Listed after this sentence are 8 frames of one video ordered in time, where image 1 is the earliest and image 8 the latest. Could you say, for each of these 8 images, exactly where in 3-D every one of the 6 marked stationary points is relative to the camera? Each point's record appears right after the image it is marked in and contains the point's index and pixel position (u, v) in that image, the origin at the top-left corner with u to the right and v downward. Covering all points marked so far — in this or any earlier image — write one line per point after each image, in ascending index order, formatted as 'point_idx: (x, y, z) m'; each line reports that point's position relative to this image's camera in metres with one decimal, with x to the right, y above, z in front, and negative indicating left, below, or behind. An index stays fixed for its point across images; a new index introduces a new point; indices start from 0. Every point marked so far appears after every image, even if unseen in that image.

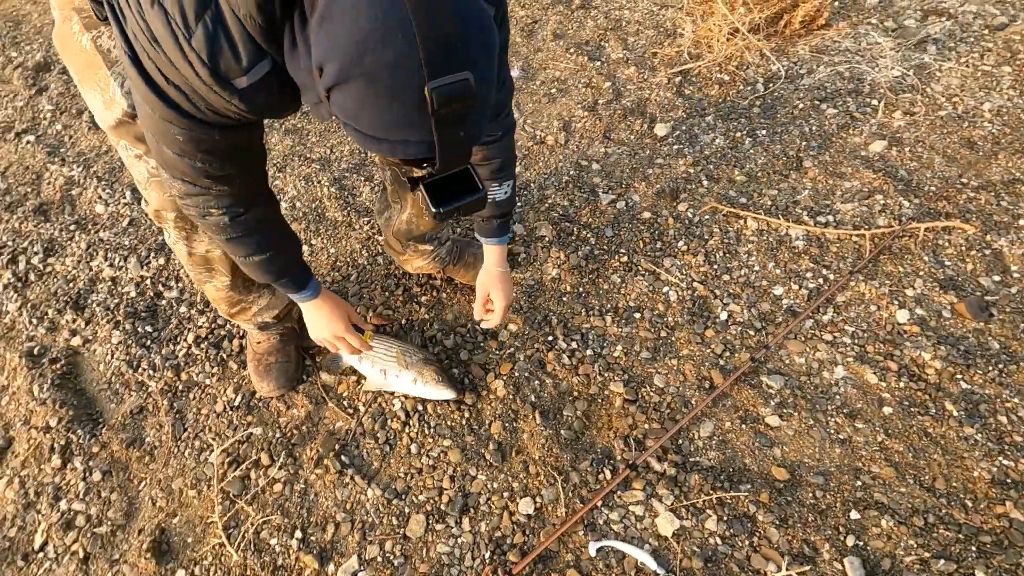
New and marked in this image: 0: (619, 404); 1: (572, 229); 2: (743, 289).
0: (+0.5, -0.5, +2.3) m
1: (+0.3, +0.3, +3.0) m
2: (+1.1, 0.0, +2.6) m
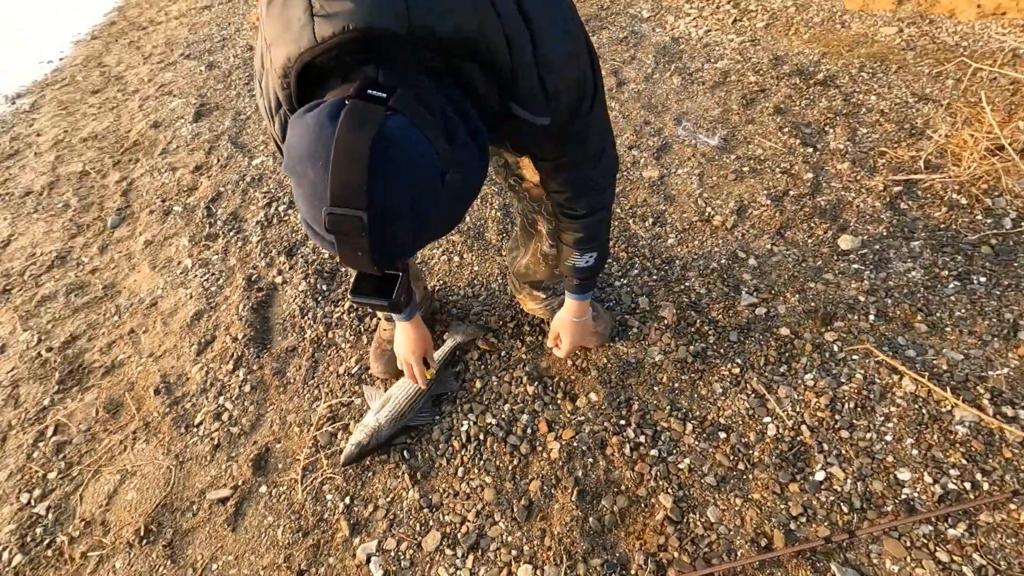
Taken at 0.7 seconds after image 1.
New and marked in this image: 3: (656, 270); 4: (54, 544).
0: (+0.6, -1.0, +2.2) m
1: (+1.0, -0.2, +2.9) m
2: (+1.4, -0.7, +2.2) m
3: (+0.9, +0.1, +3.2) m
4: (-2.3, -1.3, +2.7) m
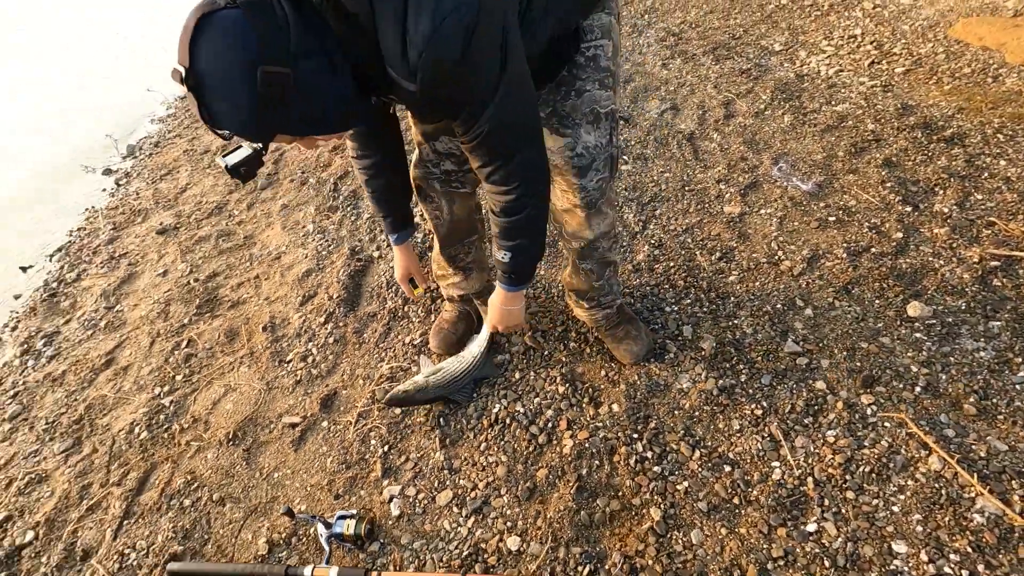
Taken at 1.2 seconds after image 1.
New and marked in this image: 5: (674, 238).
0: (+0.6, -1.1, +2.4) m
1: (+1.2, -0.4, +2.9) m
2: (+1.4, -1.0, +2.2) m
3: (+1.2, -0.1, +3.3) m
4: (-2.2, -0.9, +3.4) m
5: (+1.1, +0.4, +3.8) m
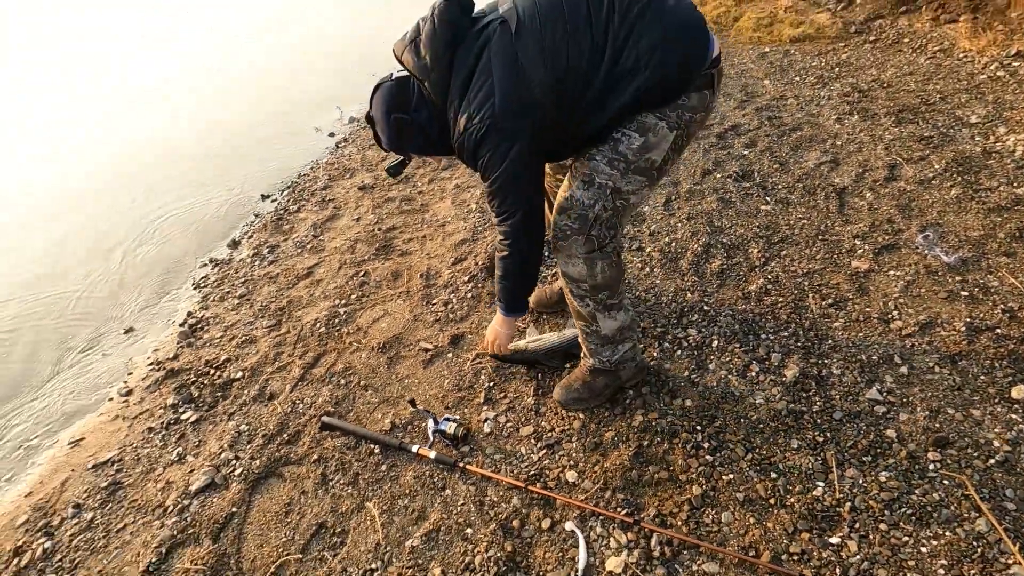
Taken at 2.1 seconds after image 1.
0: (+0.9, -1.1, +2.8) m
1: (+1.8, -0.6, +3.2) m
2: (+1.7, -1.2, +2.4) m
3: (+1.9, -0.3, +3.5) m
4: (-1.4, -0.3, +4.4) m
5: (+2.1, +0.1, +4.0) m
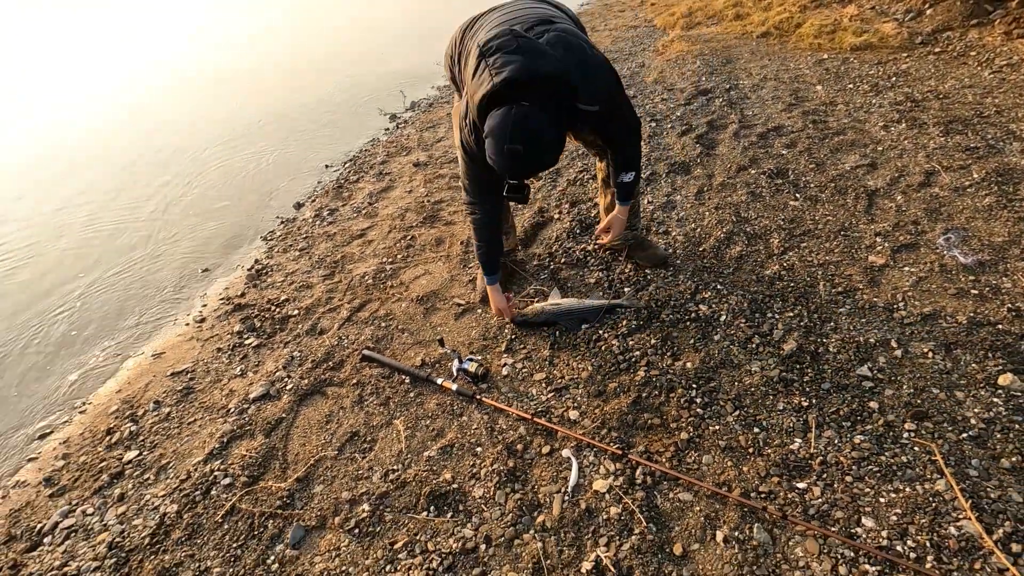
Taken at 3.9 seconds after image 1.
0: (+0.9, -0.9, +3.1) m
1: (+1.9, -0.5, +3.4) m
2: (+1.7, -1.0, +2.7) m
3: (+2.1, -0.2, +3.7) m
4: (-1.2, +0.1, +4.9) m
5: (+2.3, +0.2, +4.2) m
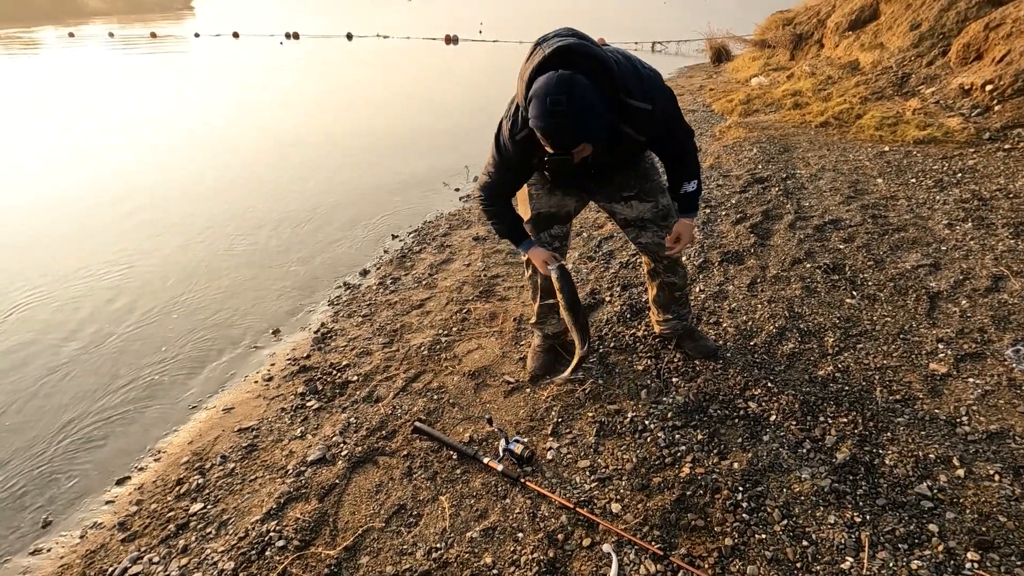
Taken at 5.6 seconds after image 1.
0: (+1.2, -1.5, +3.1) m
1: (+2.2, -1.1, +3.3) m
2: (+1.8, -1.6, +2.6) m
3: (+2.4, -1.0, +3.6) m
4: (-0.7, -0.6, +5.2) m
5: (+2.7, -0.6, +4.2) m
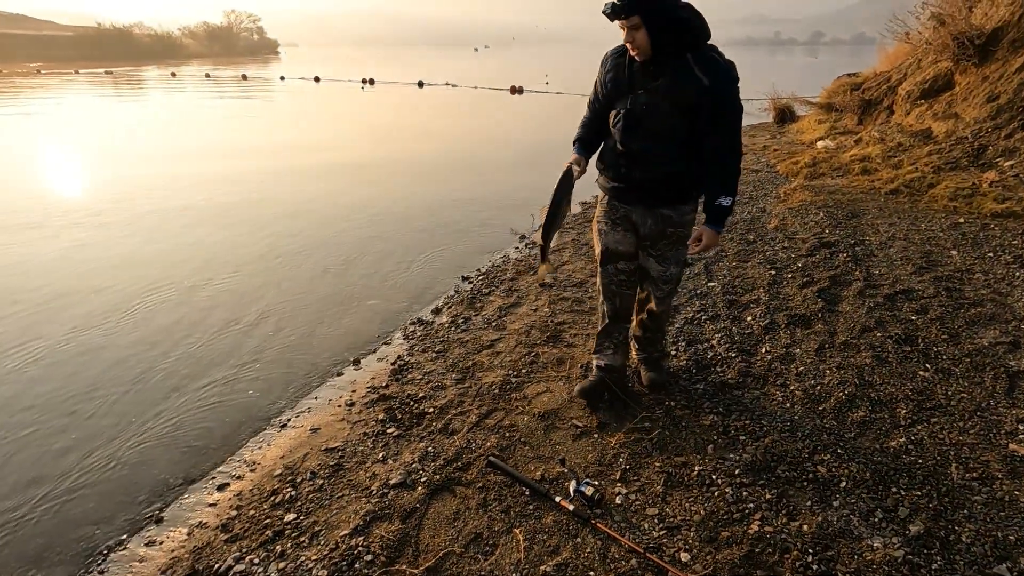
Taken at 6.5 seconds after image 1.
0: (+1.6, -1.9, +3.1) m
1: (+2.6, -1.6, +3.3) m
2: (+2.2, -2.0, +2.6) m
3: (+2.9, -1.5, +3.7) m
4: (0.0, -1.1, +5.5) m
5: (+3.3, -1.2, +4.2) m
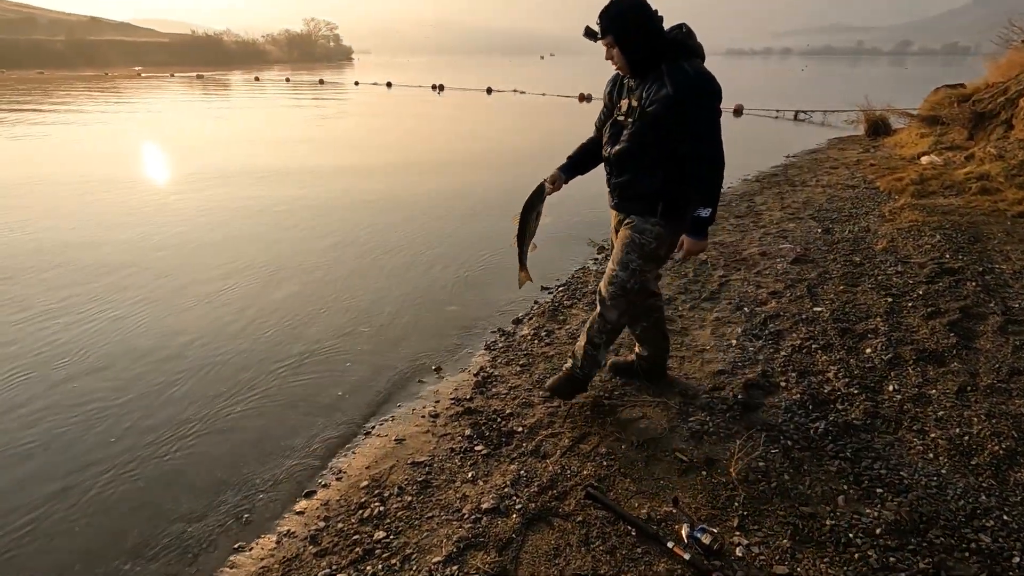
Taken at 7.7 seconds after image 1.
0: (+2.2, -2.0, +2.6) m
1: (+3.3, -1.9, +2.7) m
2: (+2.8, -2.2, +2.0) m
3: (+3.6, -1.7, +3.0) m
4: (+0.9, -1.2, +5.1) m
5: (+4.0, -1.5, +3.5) m
